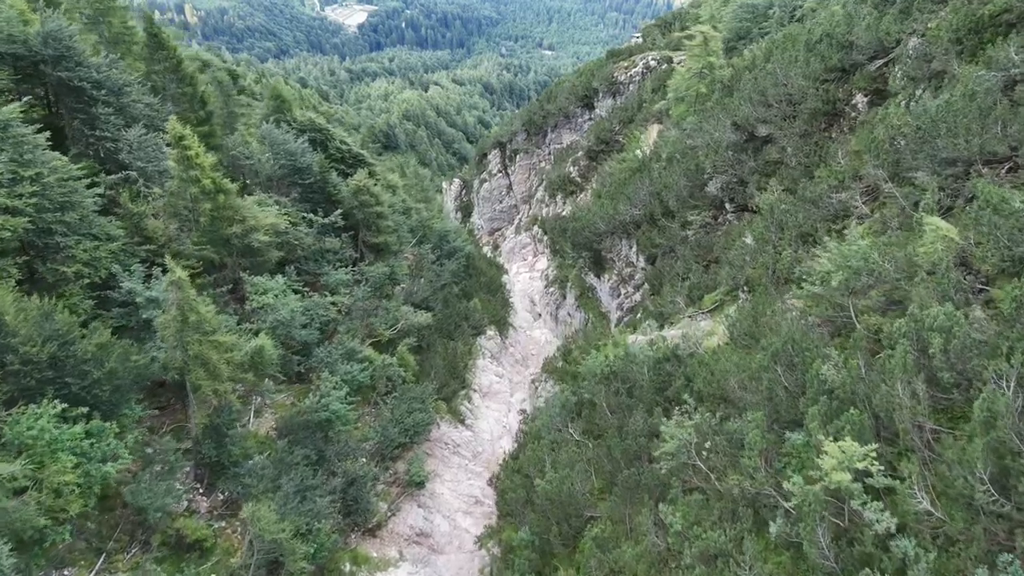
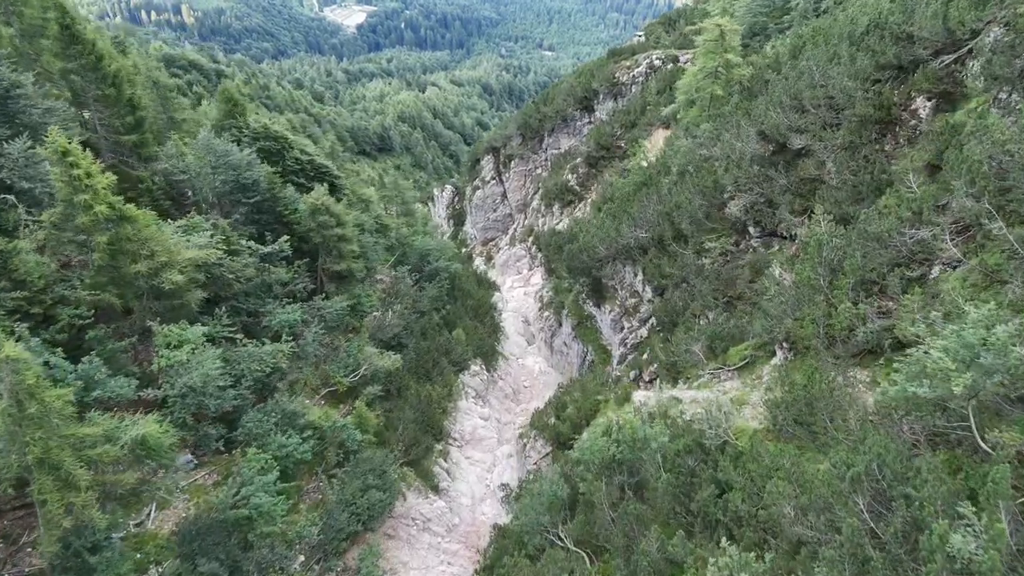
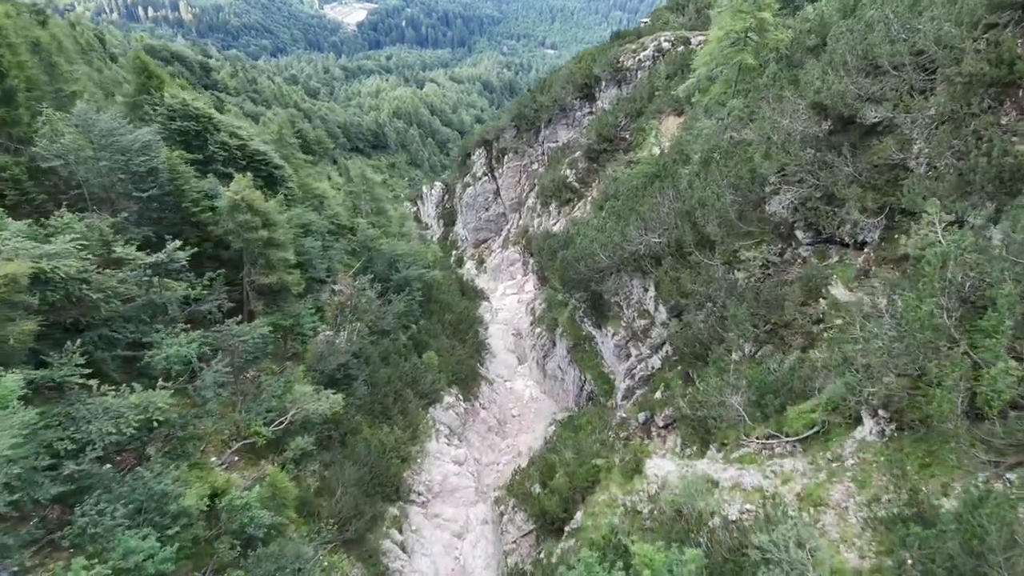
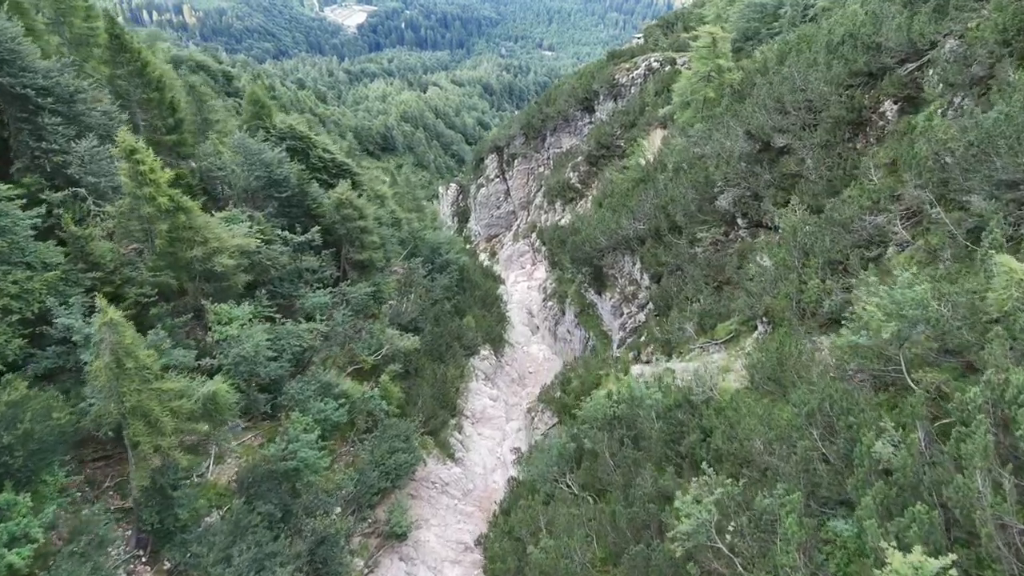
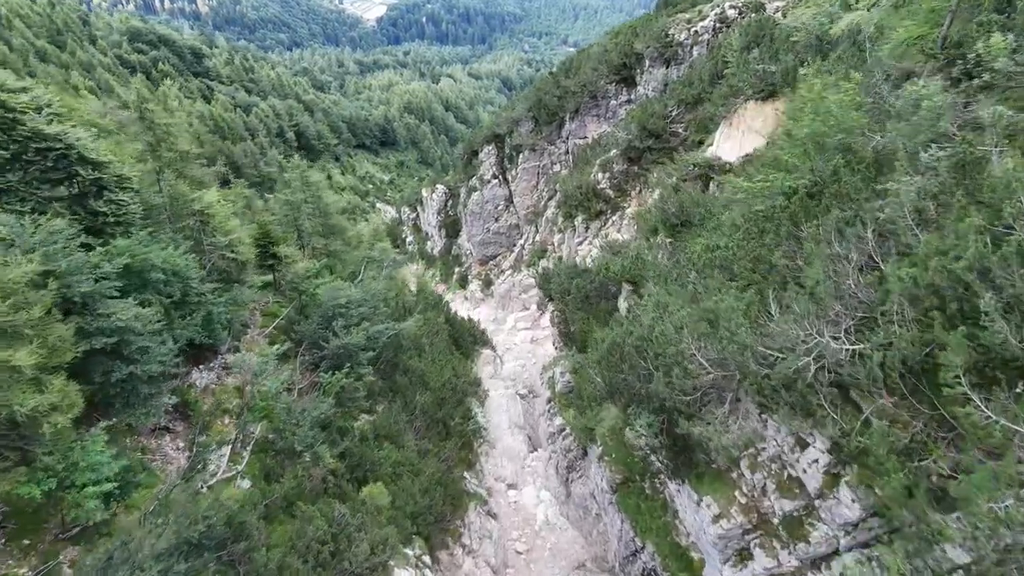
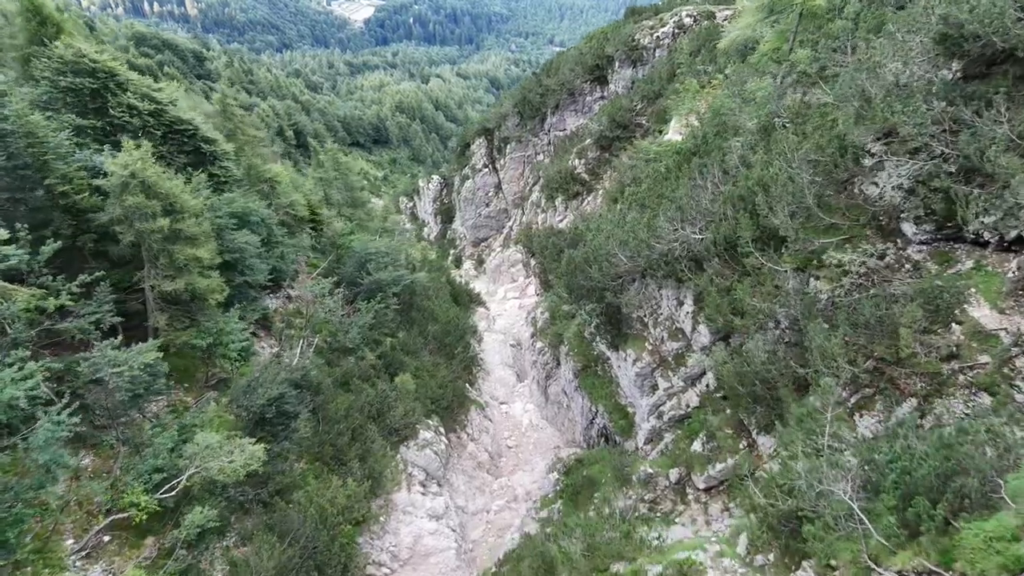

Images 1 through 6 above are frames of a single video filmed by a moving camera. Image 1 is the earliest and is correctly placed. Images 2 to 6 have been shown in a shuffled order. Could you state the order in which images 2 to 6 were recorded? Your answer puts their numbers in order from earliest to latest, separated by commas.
4, 2, 3, 6, 5
